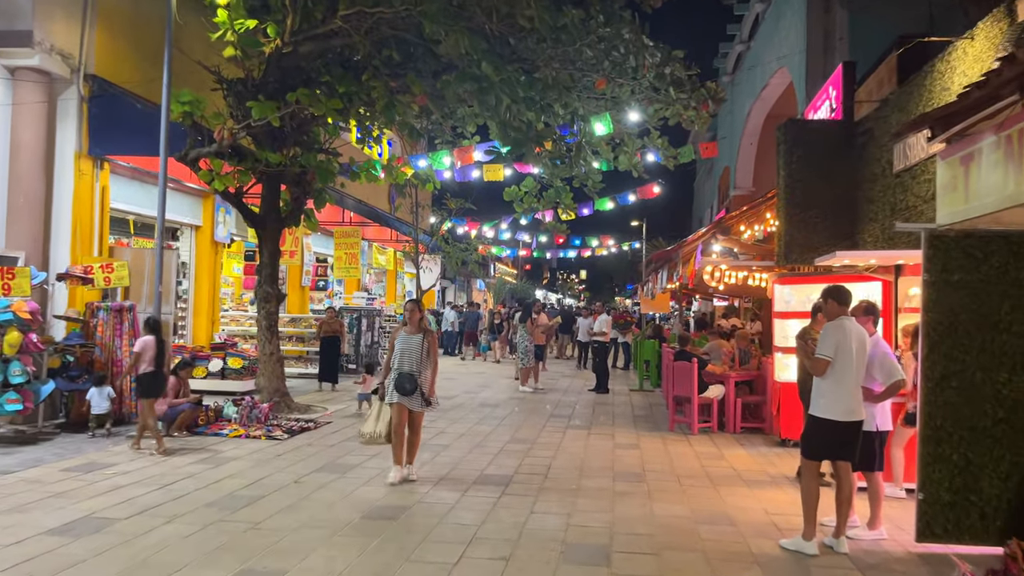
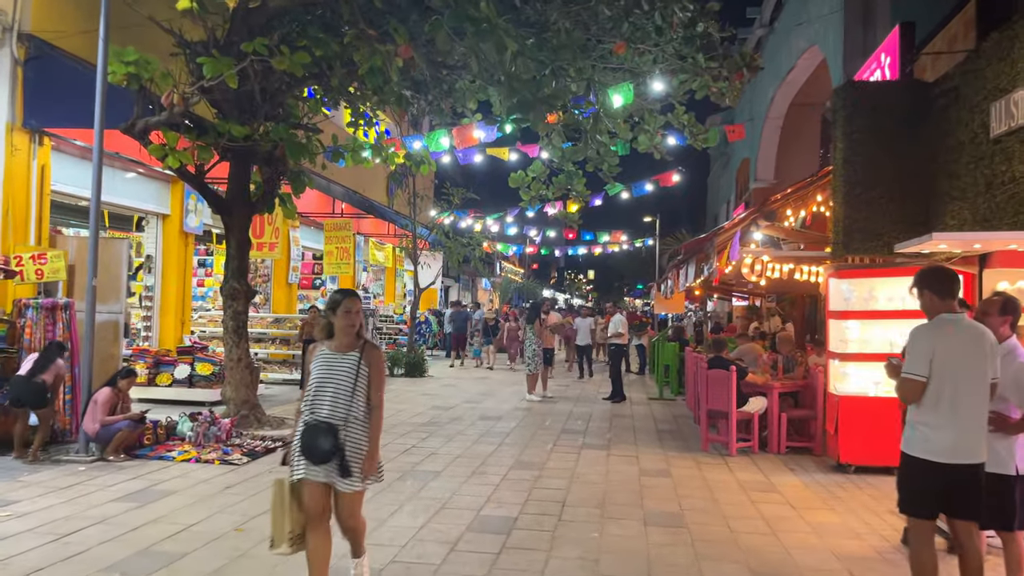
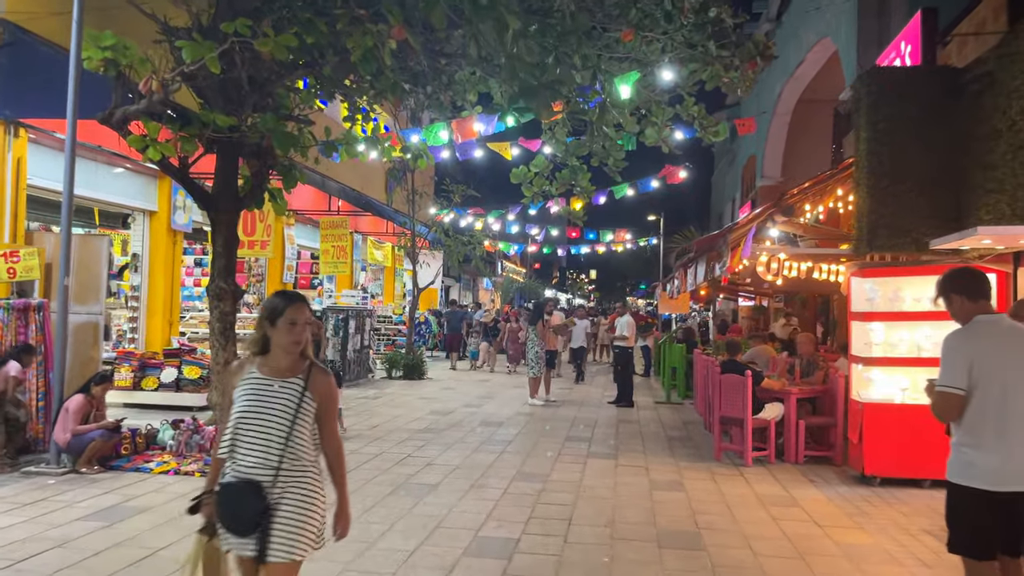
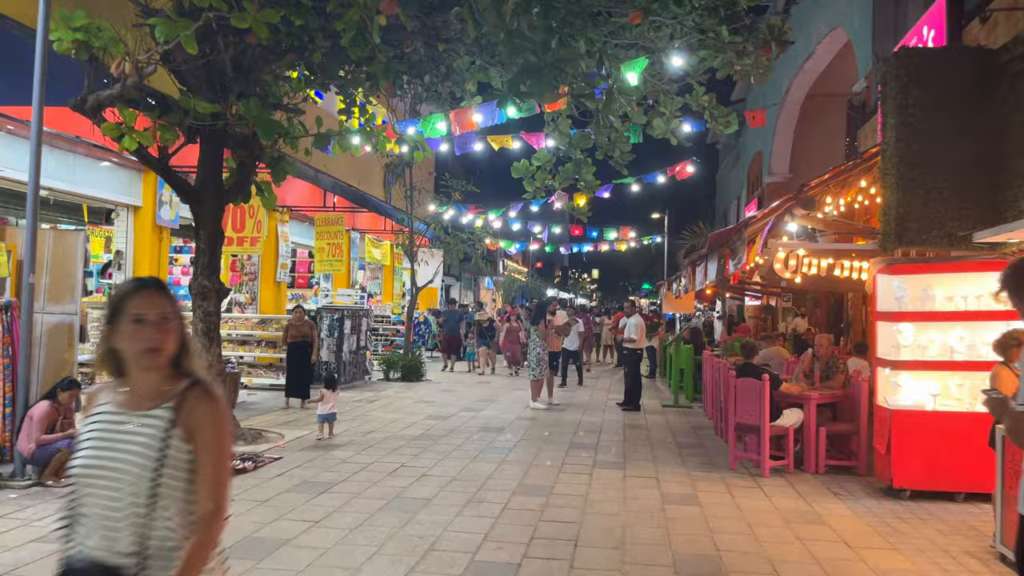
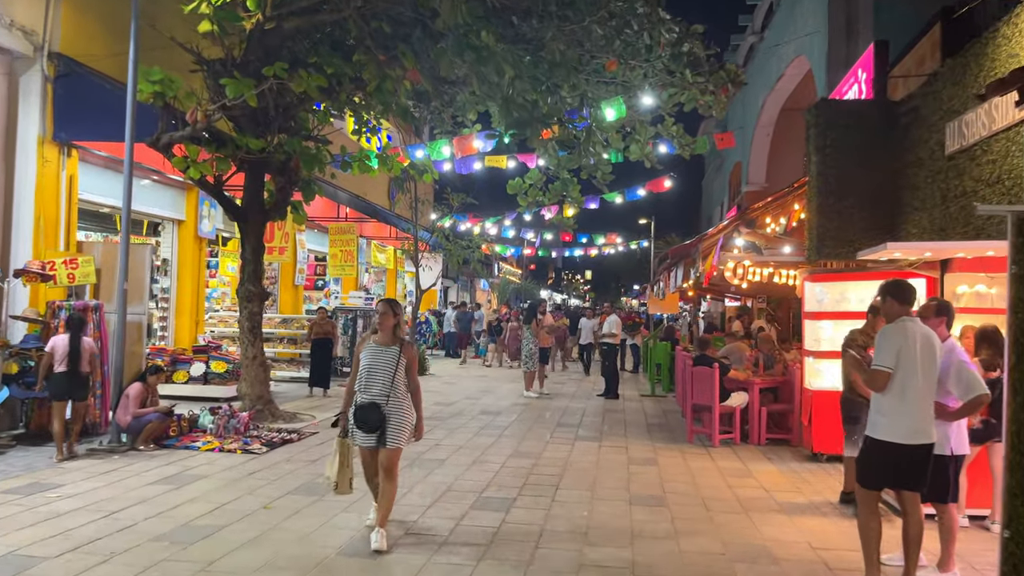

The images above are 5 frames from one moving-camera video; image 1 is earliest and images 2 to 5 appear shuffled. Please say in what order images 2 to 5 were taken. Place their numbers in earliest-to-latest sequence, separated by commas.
5, 2, 3, 4
